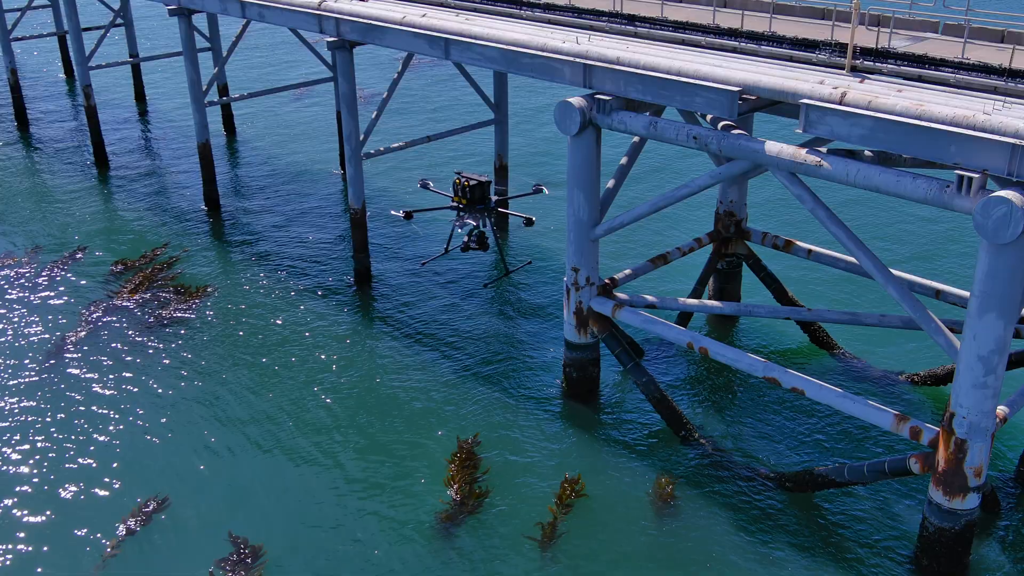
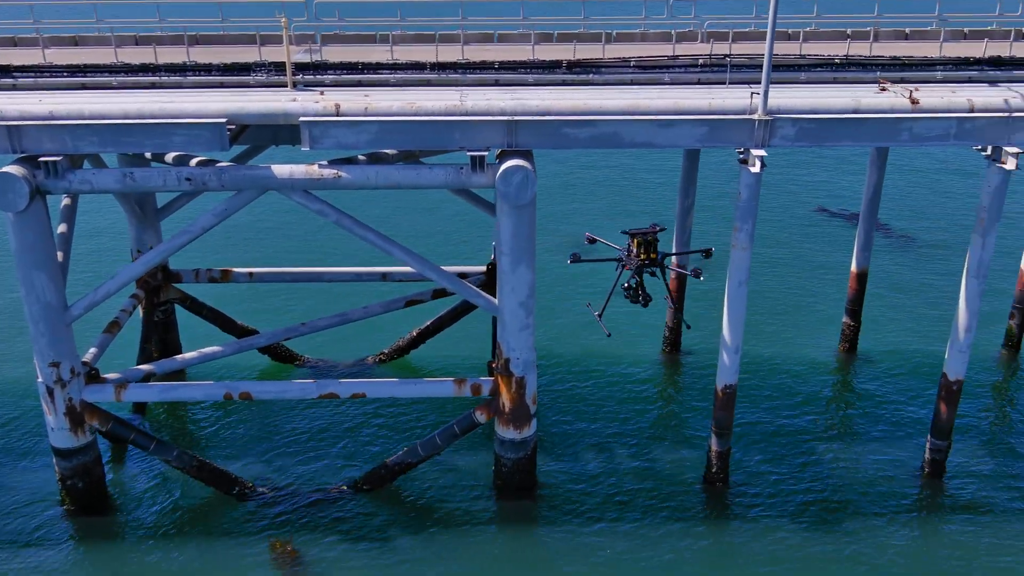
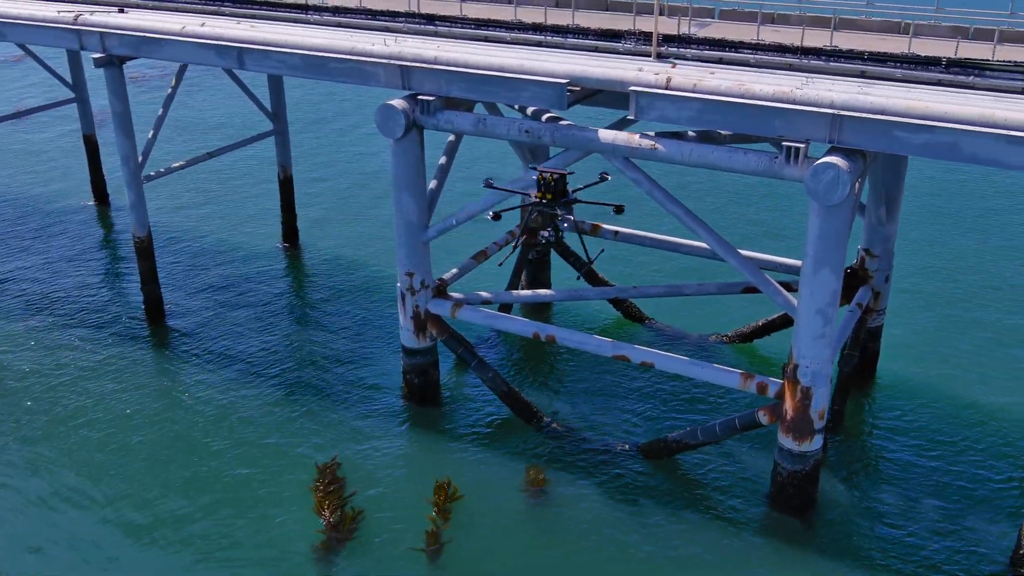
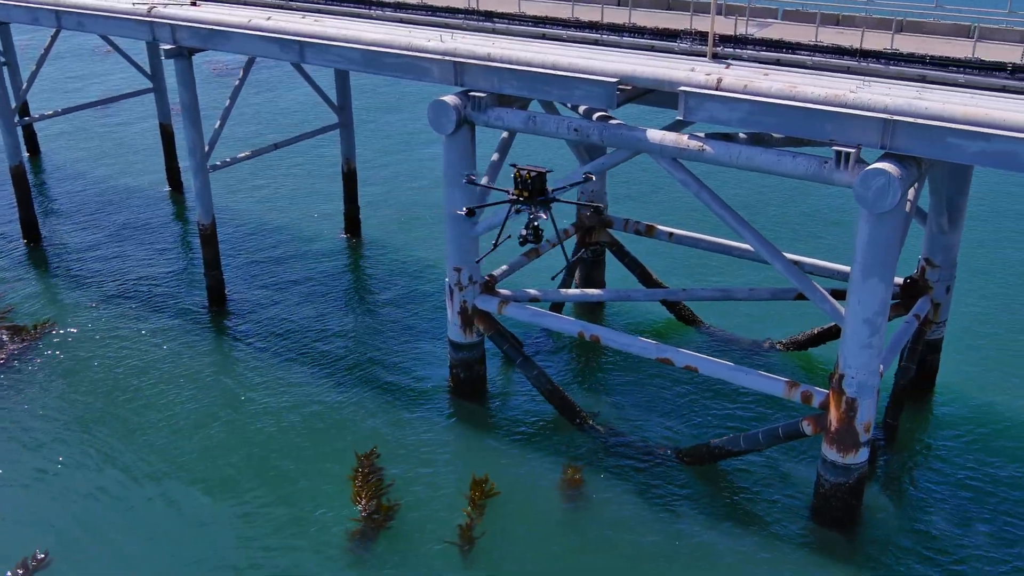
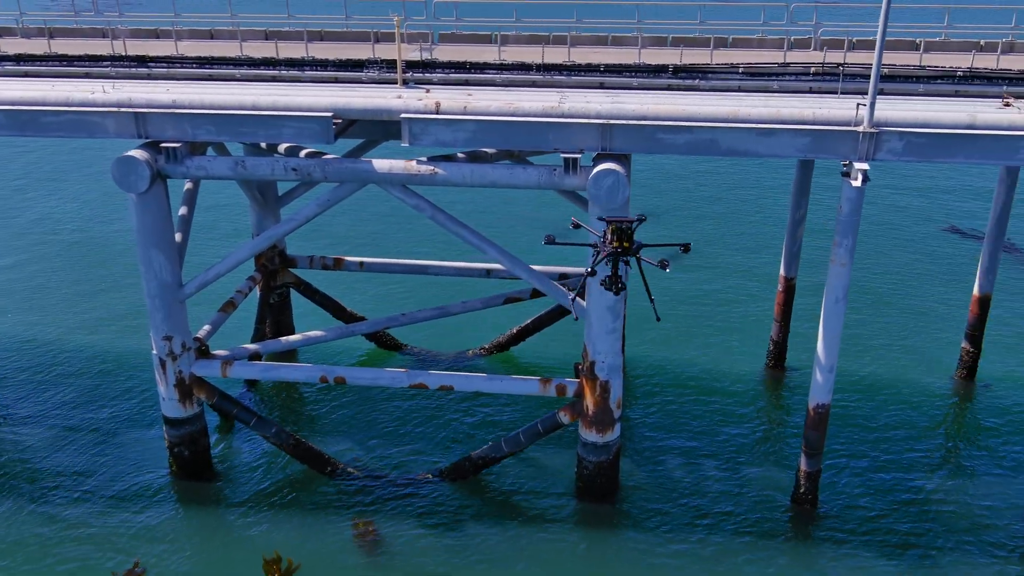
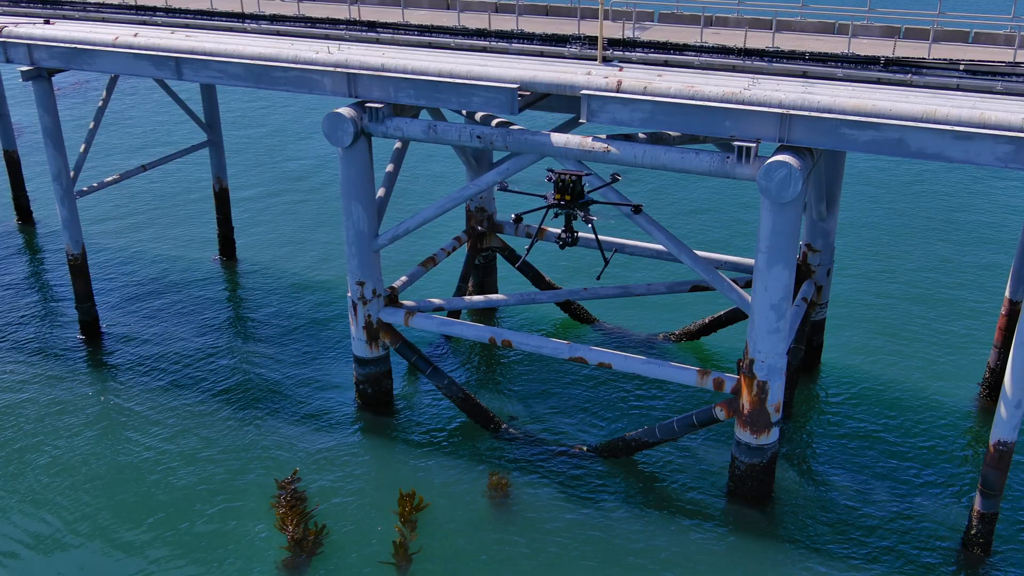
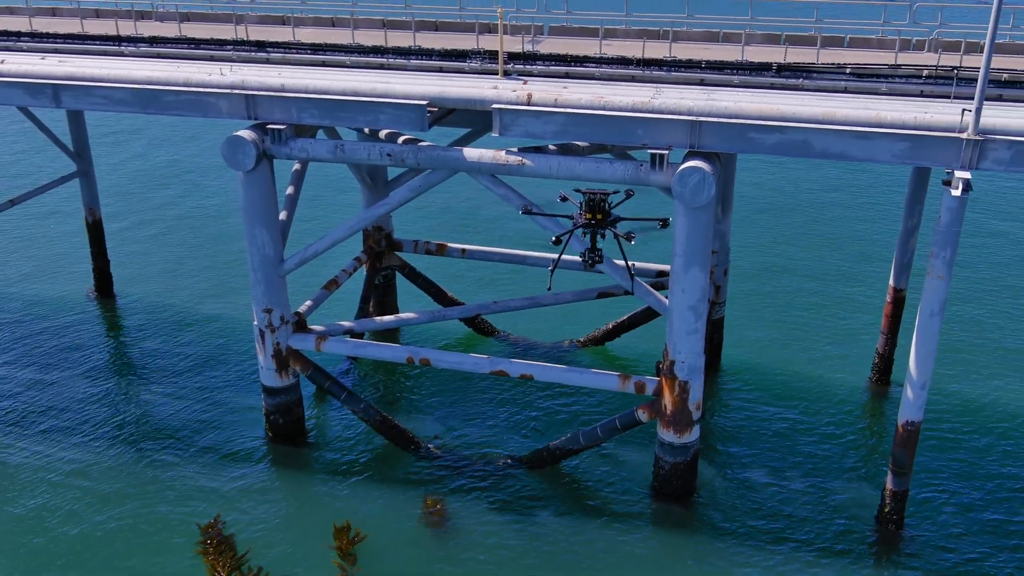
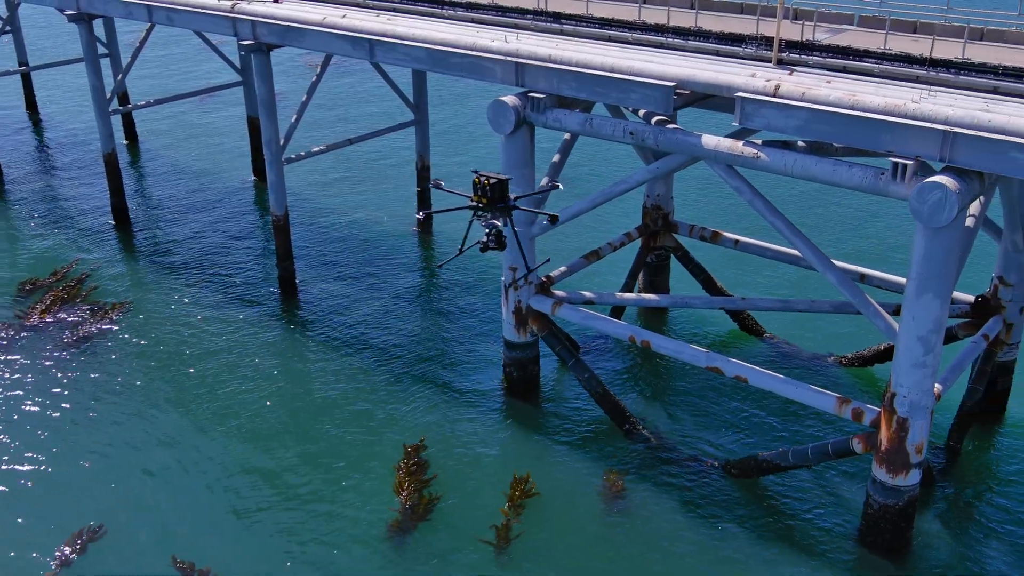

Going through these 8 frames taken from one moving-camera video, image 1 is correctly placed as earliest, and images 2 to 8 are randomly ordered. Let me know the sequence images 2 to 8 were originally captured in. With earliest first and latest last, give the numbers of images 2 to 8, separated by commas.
8, 4, 3, 6, 7, 5, 2
